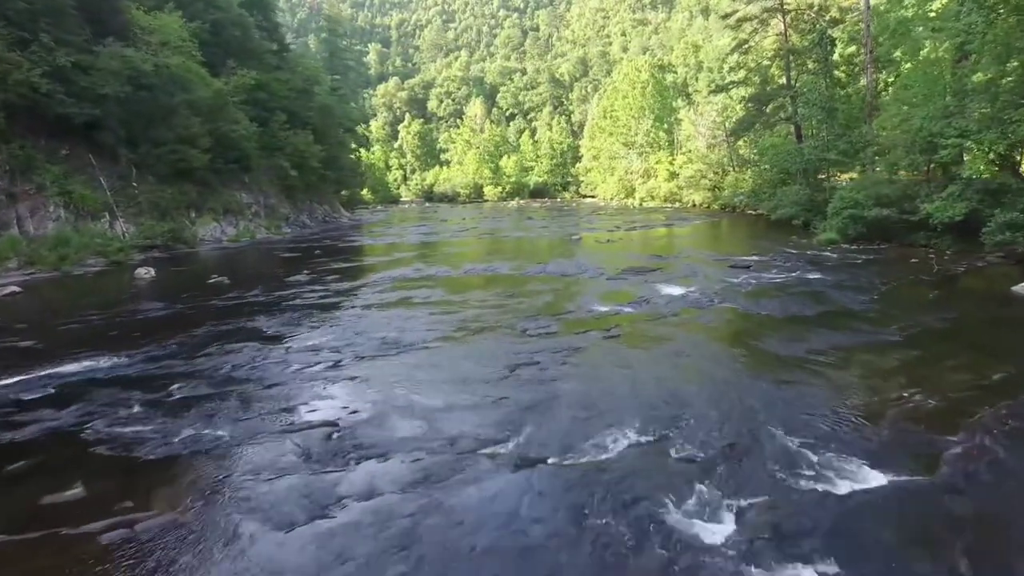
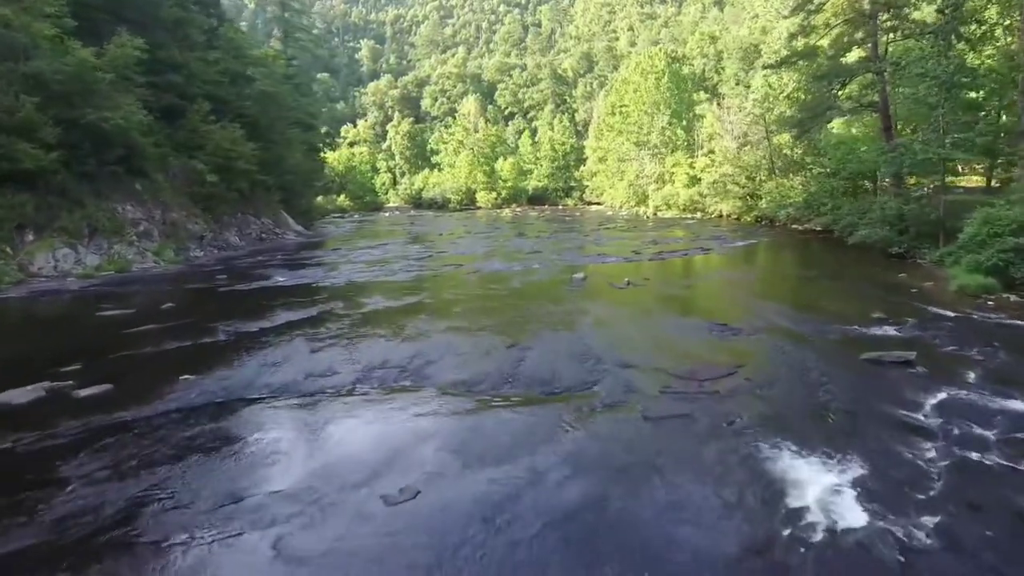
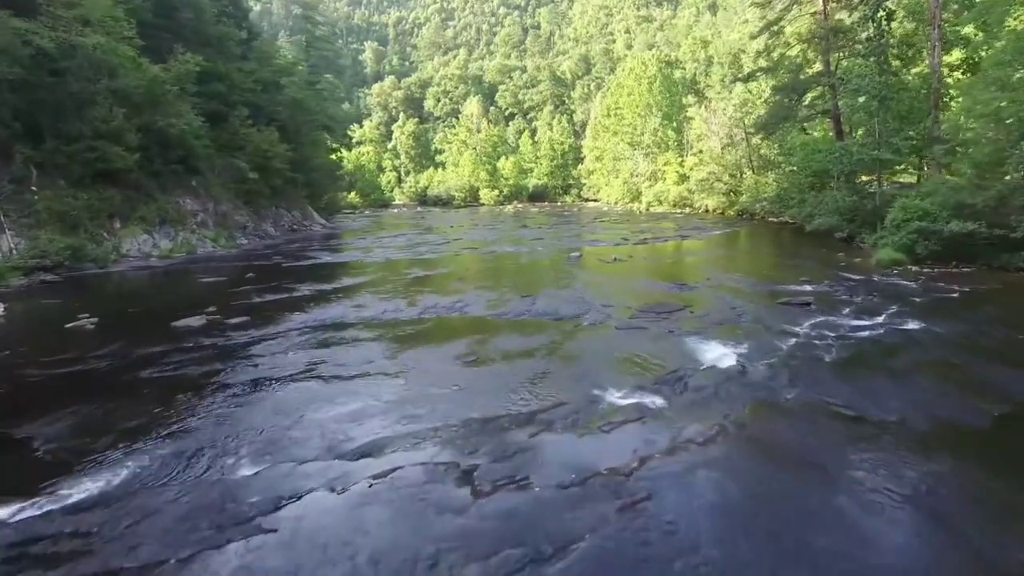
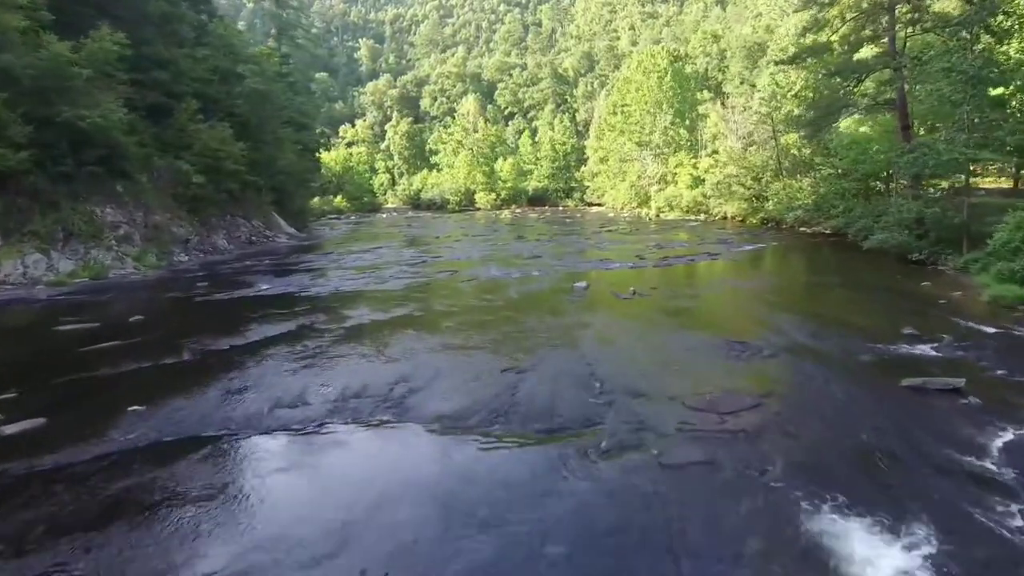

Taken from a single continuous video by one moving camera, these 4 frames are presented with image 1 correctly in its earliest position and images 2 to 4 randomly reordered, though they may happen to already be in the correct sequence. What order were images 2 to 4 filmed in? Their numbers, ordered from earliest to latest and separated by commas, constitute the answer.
3, 2, 4
